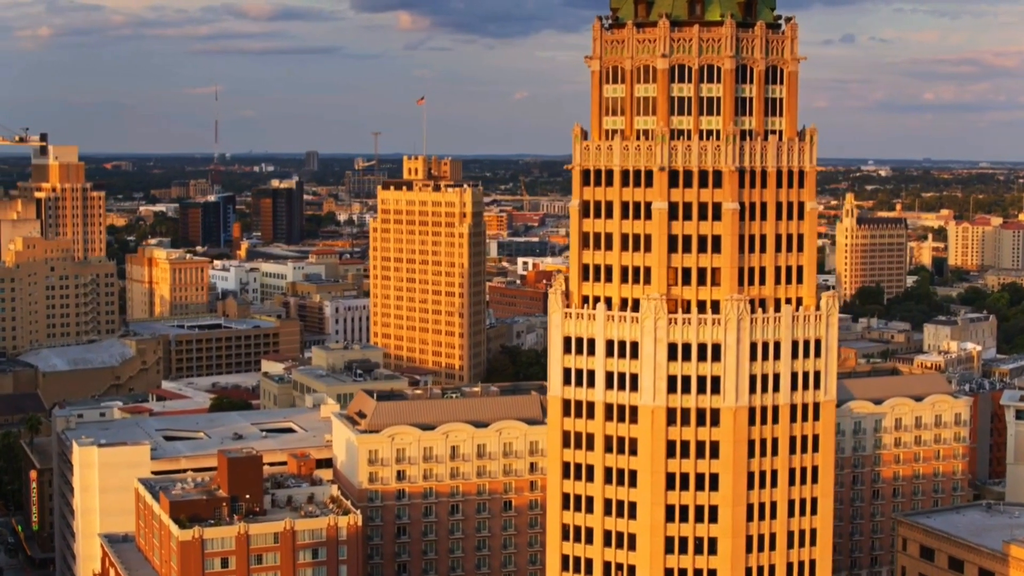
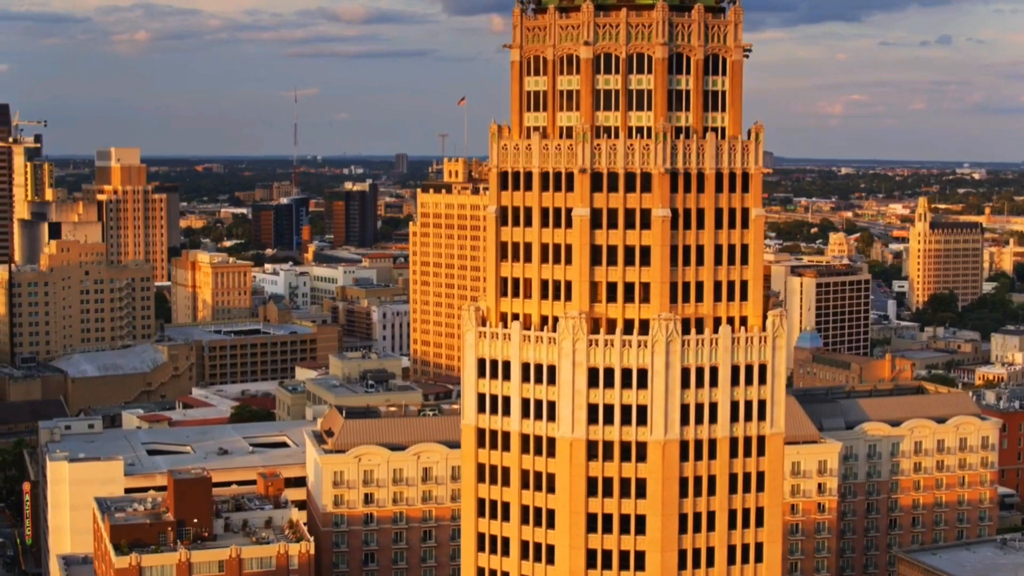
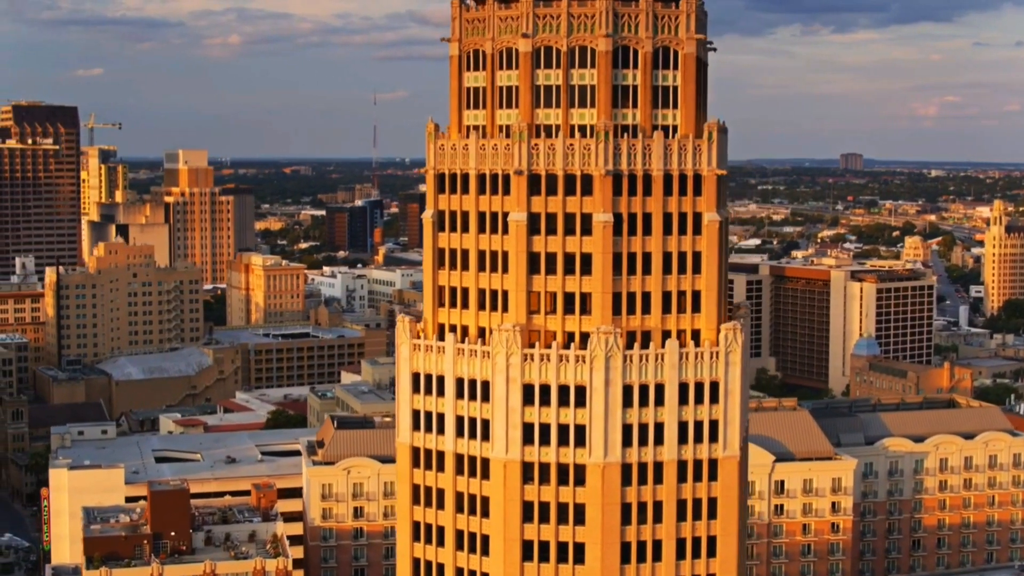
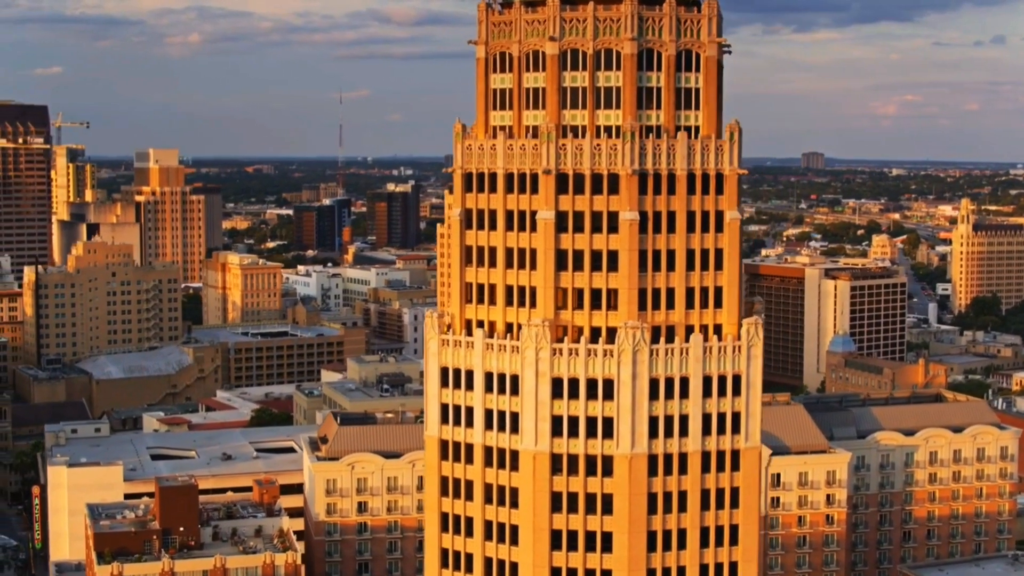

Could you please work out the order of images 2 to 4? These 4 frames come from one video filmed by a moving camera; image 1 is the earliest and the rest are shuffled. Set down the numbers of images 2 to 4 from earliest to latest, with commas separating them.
2, 4, 3
